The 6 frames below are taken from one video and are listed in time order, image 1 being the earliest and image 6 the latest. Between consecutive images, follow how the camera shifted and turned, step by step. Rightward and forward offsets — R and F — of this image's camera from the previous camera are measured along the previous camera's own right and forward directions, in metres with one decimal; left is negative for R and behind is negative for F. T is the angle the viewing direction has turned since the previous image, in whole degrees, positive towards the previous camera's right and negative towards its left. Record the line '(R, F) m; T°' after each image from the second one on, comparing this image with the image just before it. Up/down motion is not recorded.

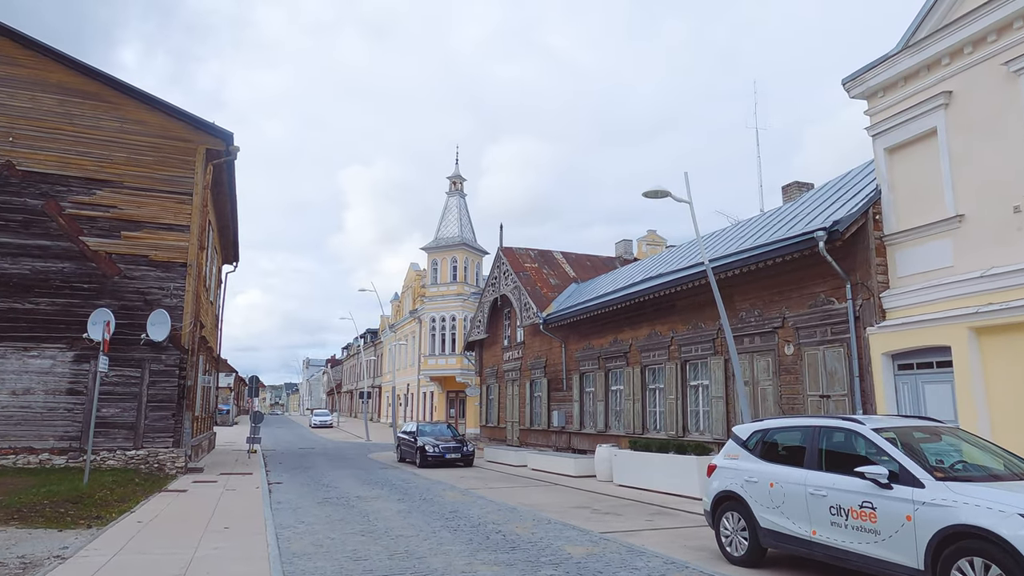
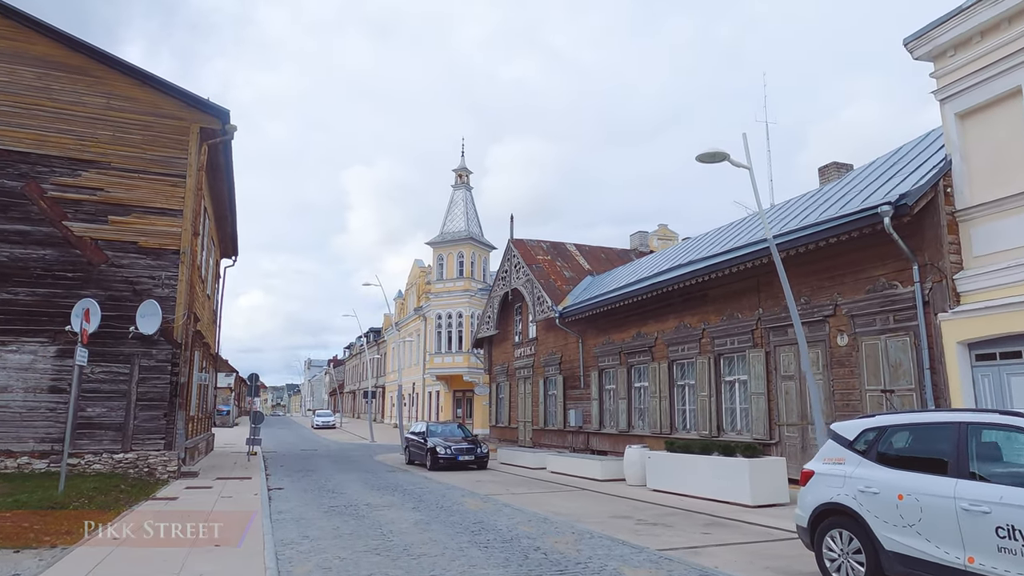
(-0.4, +1.4) m; 0°
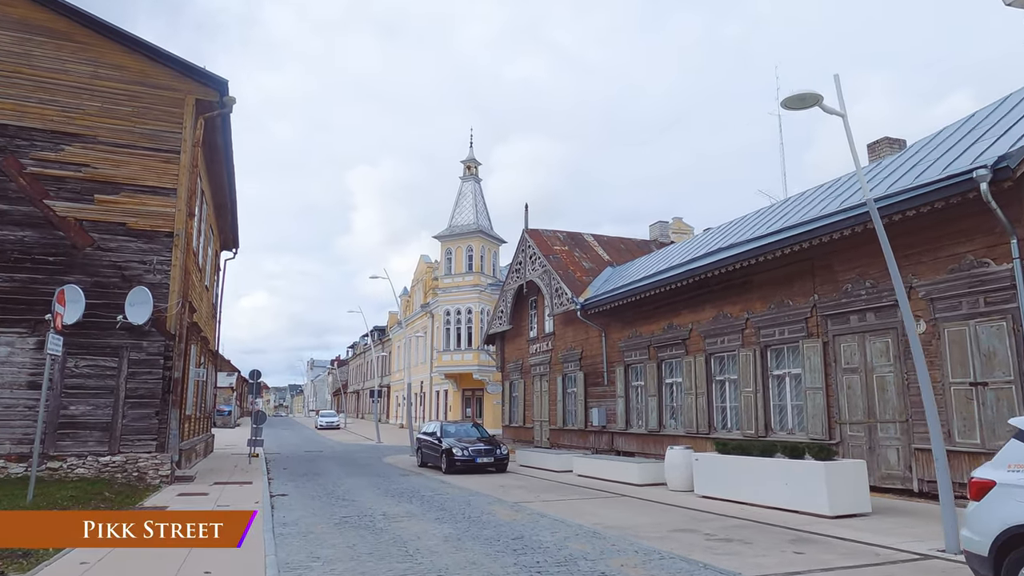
(-0.5, +1.5) m; 0°
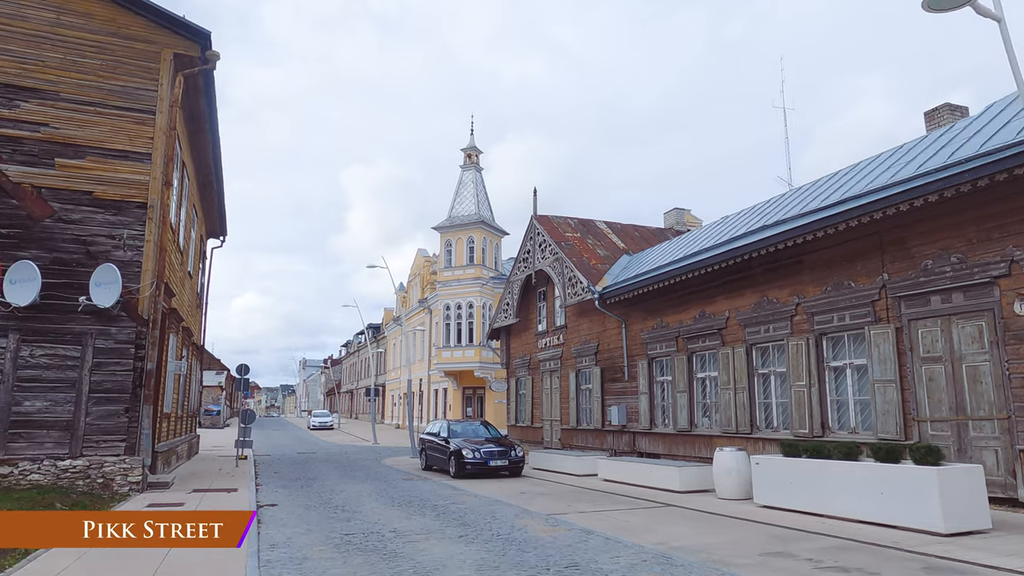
(-0.6, +1.8) m; +1°
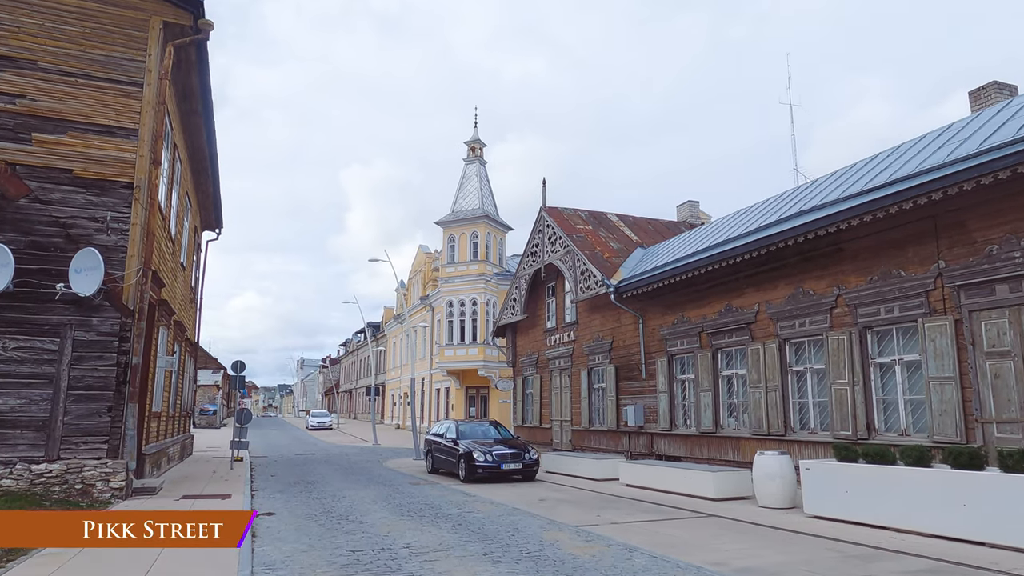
(-0.4, +1.1) m; 0°
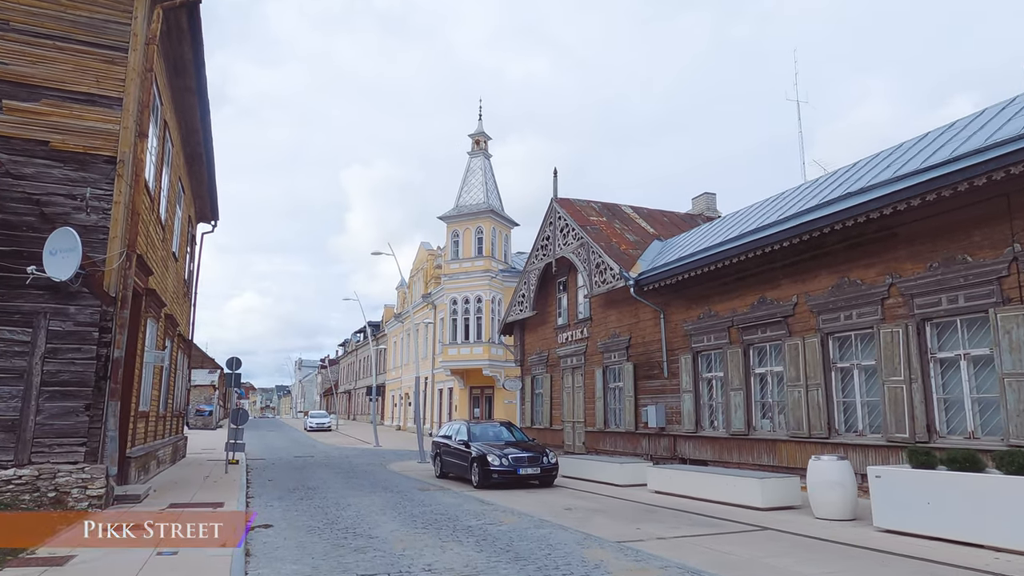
(-0.4, +1.2) m; 0°
